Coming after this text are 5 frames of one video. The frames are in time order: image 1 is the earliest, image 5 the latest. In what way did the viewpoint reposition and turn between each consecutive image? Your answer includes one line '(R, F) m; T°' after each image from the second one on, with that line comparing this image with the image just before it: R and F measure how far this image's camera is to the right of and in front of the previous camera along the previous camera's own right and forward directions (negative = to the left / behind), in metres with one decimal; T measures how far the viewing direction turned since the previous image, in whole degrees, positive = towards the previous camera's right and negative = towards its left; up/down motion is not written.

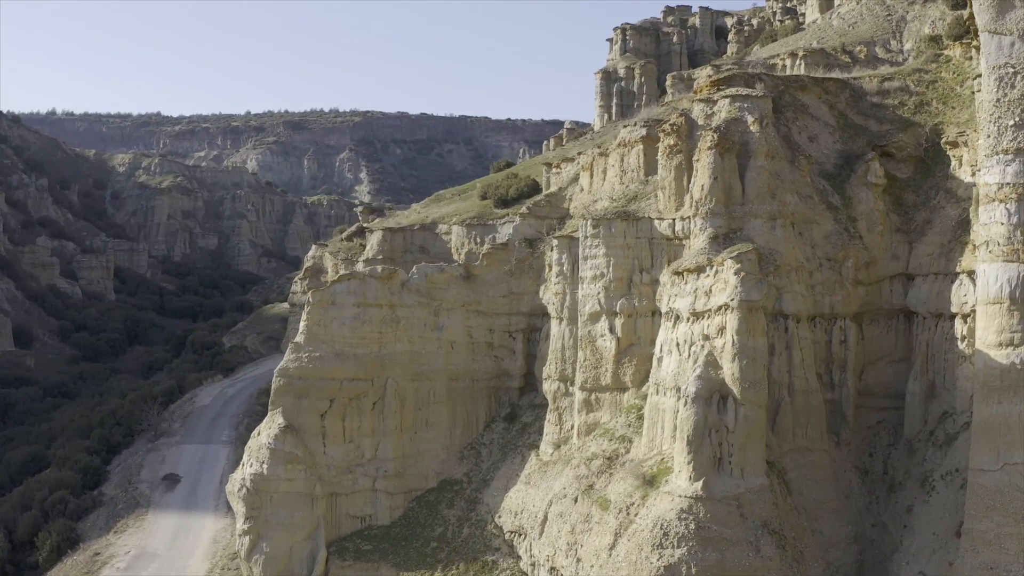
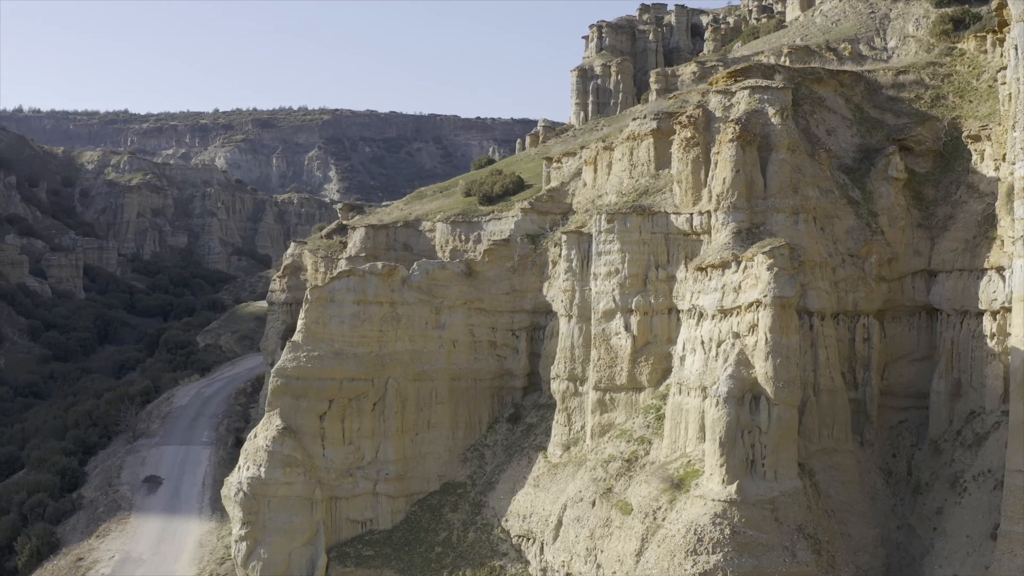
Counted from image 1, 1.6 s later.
(-0.9, +0.8) m; +2°
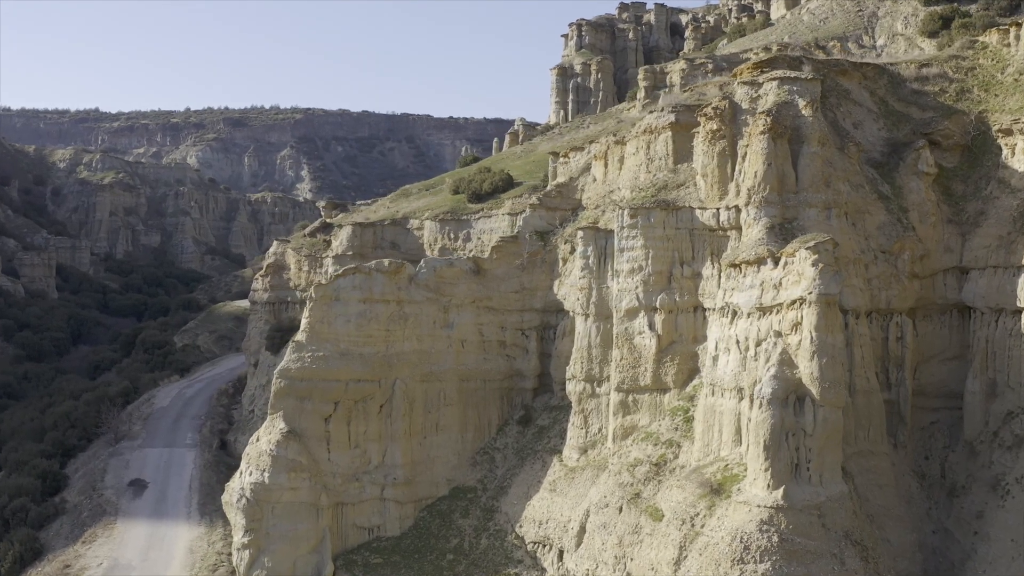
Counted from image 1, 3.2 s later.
(-0.9, +0.8) m; +1°
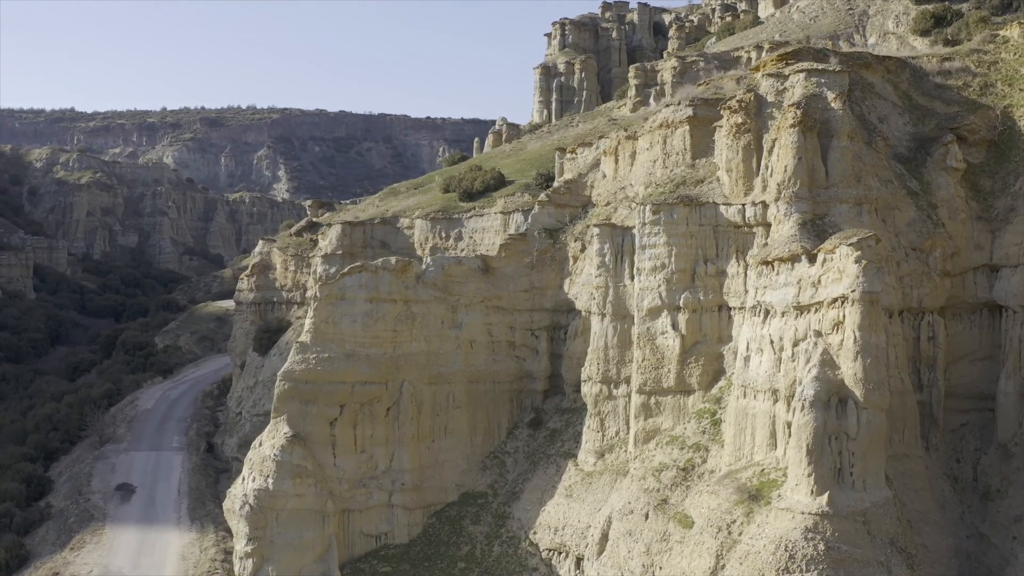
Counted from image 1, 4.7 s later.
(-0.8, +0.8) m; +1°
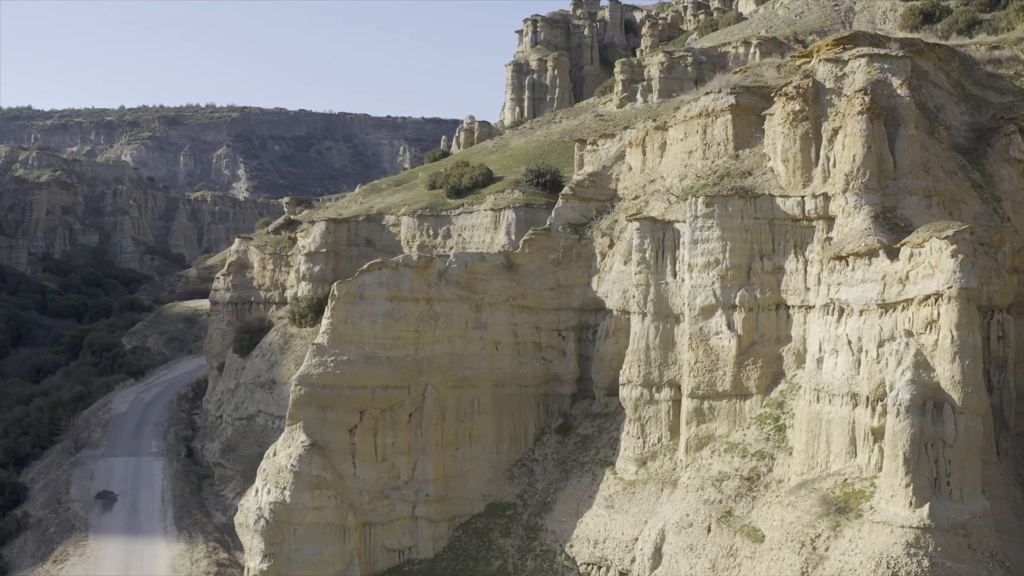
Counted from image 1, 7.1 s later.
(-1.5, +1.3) m; +2°
